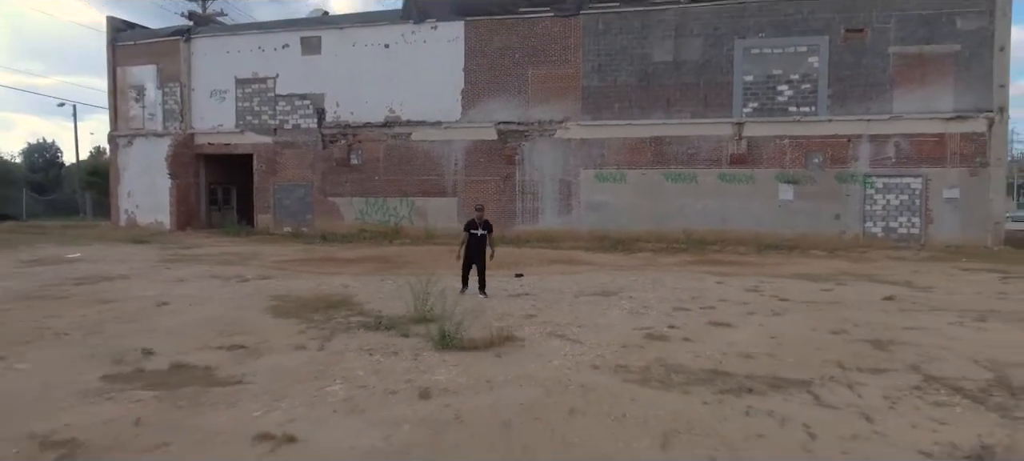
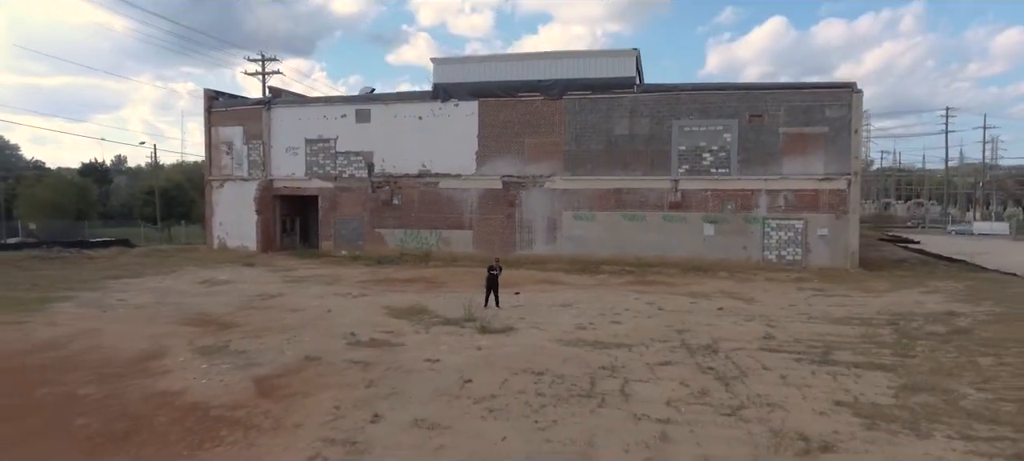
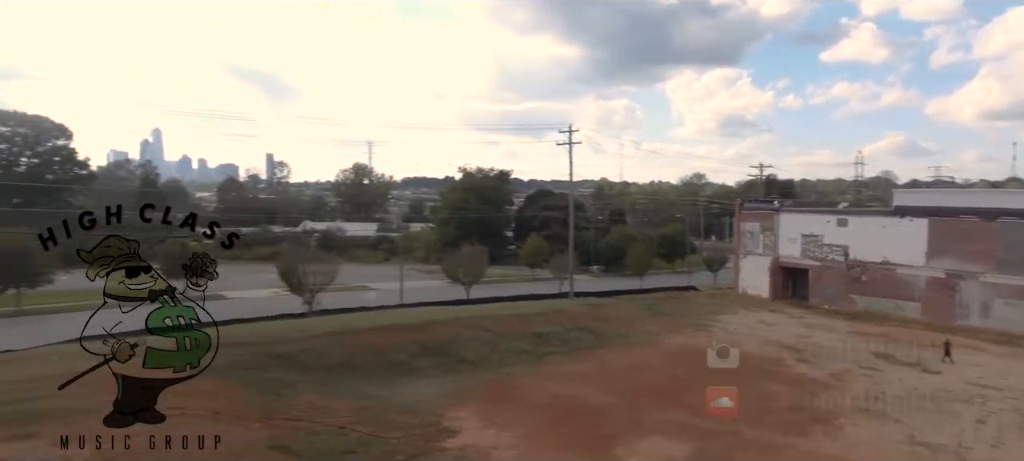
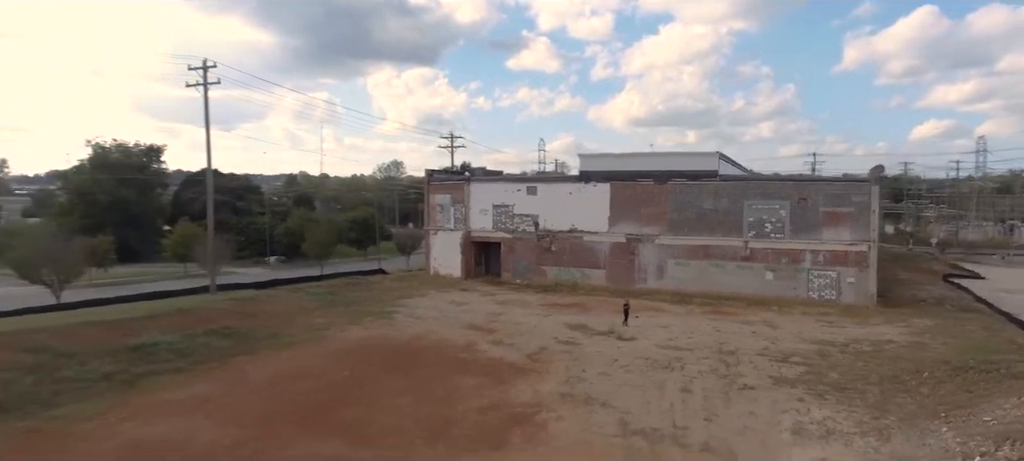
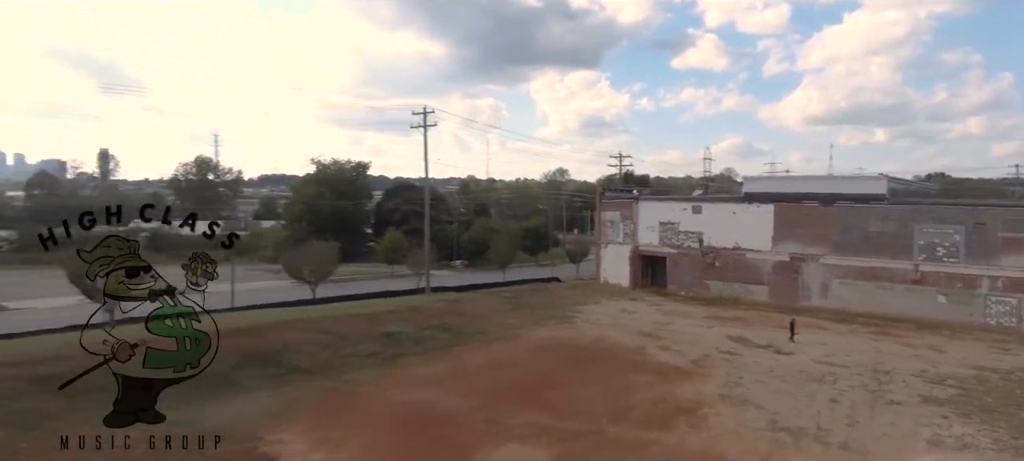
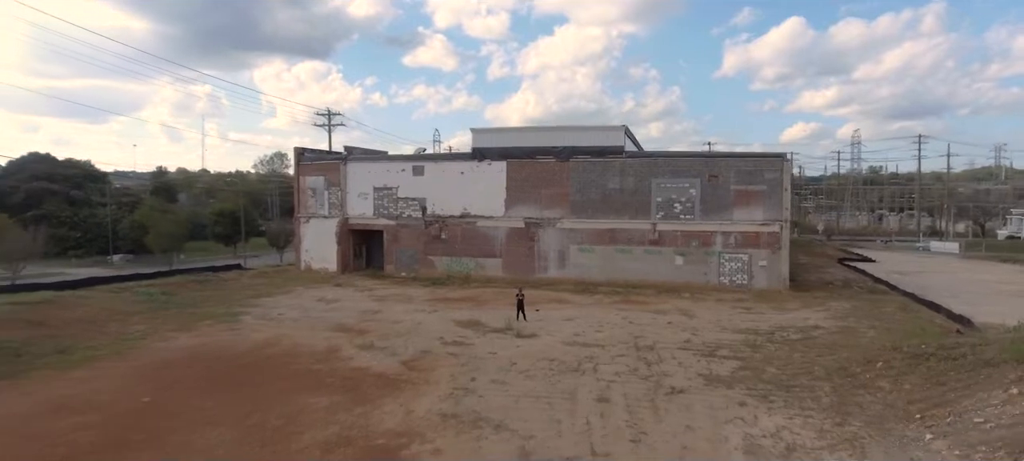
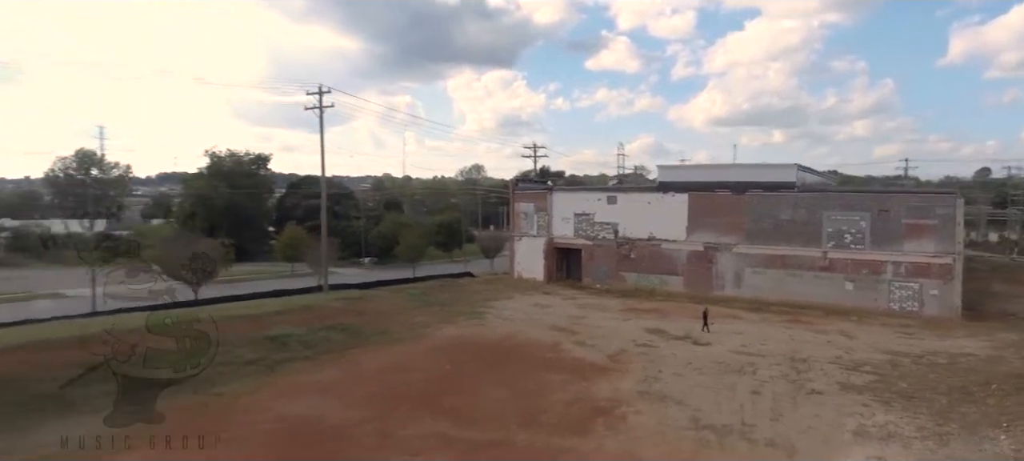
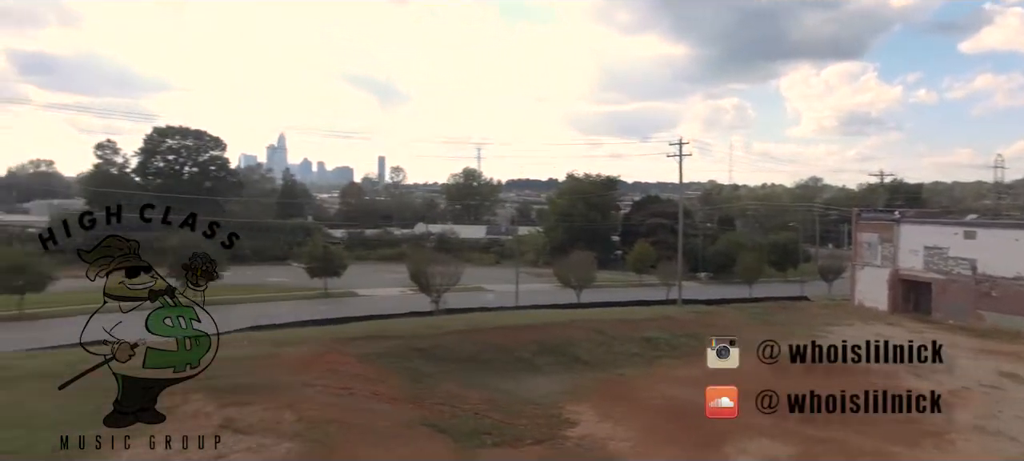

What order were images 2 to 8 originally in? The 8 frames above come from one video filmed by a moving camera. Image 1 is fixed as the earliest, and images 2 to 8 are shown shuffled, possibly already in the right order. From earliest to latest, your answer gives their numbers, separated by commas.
2, 6, 4, 7, 5, 3, 8
